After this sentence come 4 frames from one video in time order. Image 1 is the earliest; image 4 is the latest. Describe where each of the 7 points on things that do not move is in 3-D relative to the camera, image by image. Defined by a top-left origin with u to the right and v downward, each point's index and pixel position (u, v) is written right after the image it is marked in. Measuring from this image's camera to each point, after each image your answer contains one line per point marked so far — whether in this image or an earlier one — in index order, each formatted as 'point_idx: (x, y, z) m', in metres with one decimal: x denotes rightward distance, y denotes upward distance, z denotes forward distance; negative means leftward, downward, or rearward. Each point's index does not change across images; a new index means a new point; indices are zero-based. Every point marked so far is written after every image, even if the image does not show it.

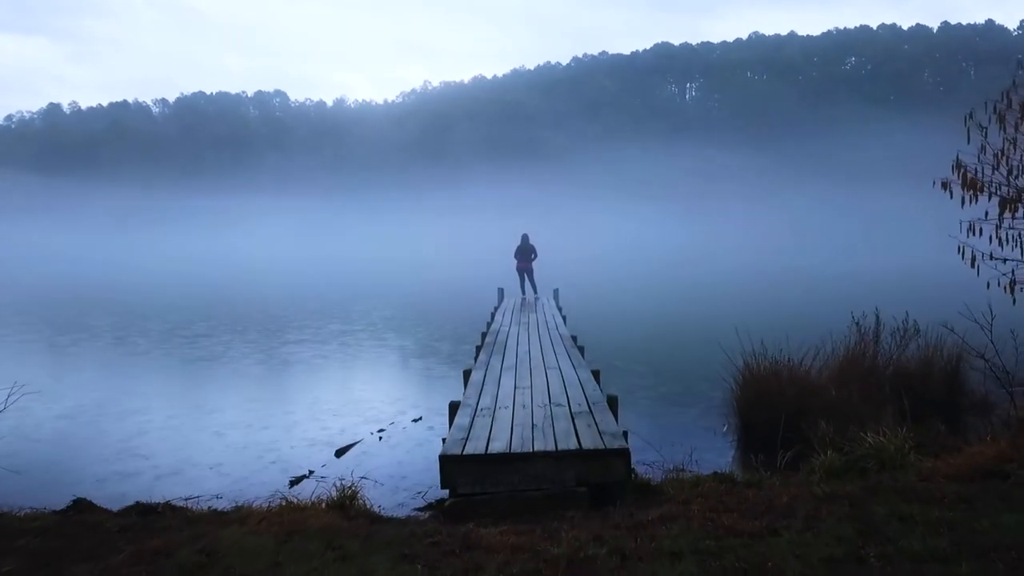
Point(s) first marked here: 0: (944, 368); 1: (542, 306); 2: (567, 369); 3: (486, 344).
0: (+4.2, -0.8, +6.9) m
1: (+0.6, -0.3, +13.2) m
2: (+0.5, -0.8, +7.0) m
3: (-0.3, -0.7, +8.7) m
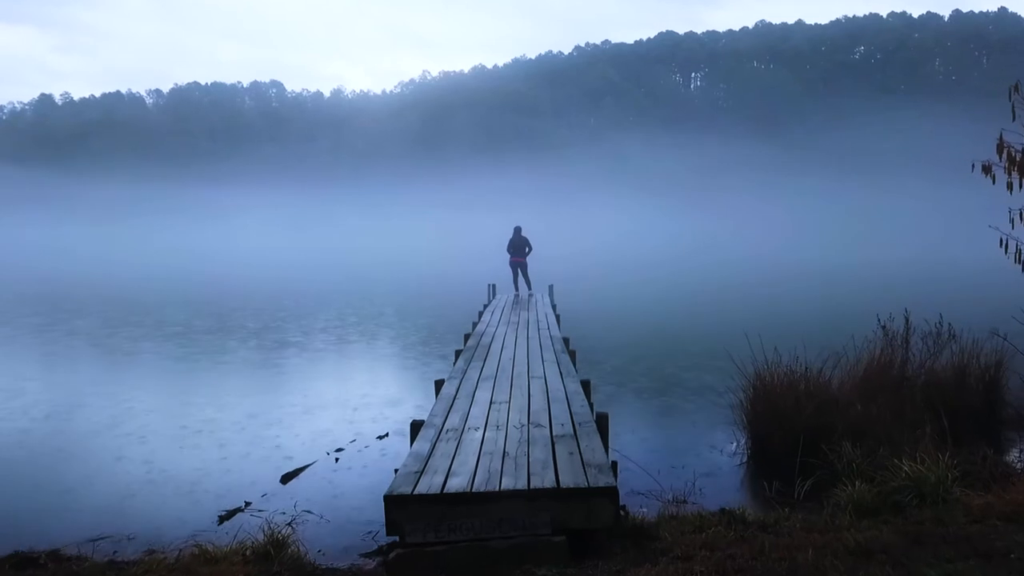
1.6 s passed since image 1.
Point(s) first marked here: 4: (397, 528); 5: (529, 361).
0: (+4.0, -0.8, +6.1) m
1: (+0.4, -0.3, +12.3) m
2: (+0.4, -0.8, +6.1) m
3: (-0.5, -0.7, +7.8) m
4: (-0.6, -1.2, +3.6) m
5: (+0.2, -0.7, +7.0) m
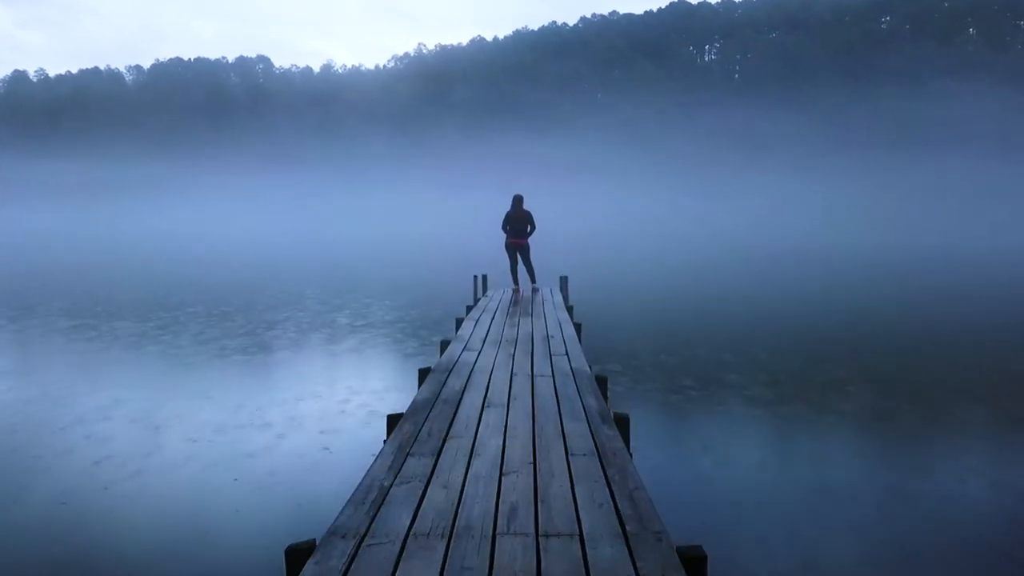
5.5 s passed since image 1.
0: (+4.0, -0.8, +2.2) m
1: (+0.4, -0.2, +8.5) m
2: (+0.3, -0.8, +2.3) m
3: (-0.5, -0.7, +4.0) m
4: (-0.7, -1.3, -0.2) m
5: (+0.1, -0.7, +3.2) m
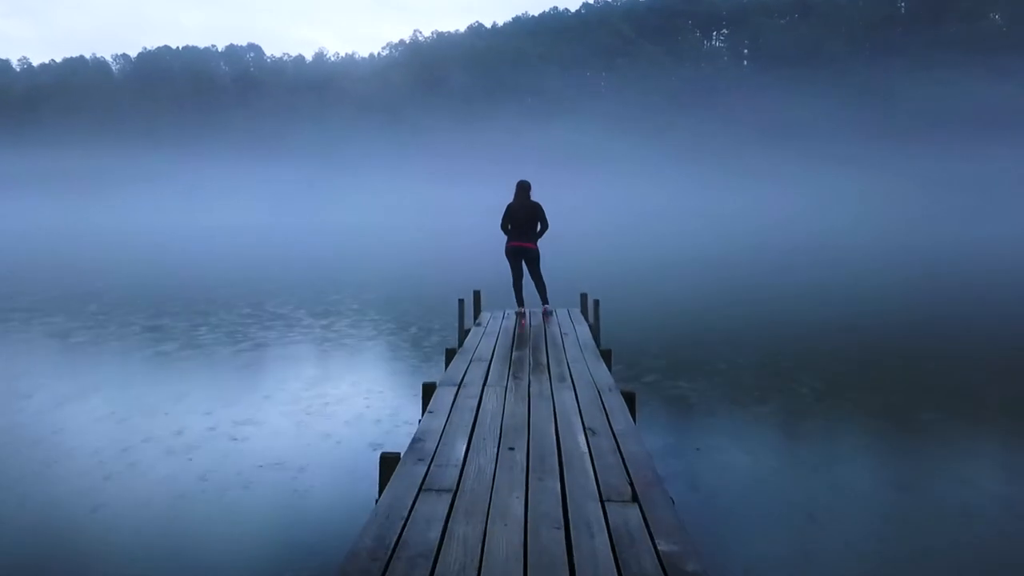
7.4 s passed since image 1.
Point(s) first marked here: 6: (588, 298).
0: (+4.0, -1.1, -0.6) m
1: (+0.4, -0.4, +5.7) m
2: (+0.3, -1.1, -0.5) m
3: (-0.5, -0.9, +1.2) m
4: (-0.6, -1.6, -3.0) m
5: (+0.2, -1.0, +0.3) m
6: (+0.8, -0.1, +7.6) m
